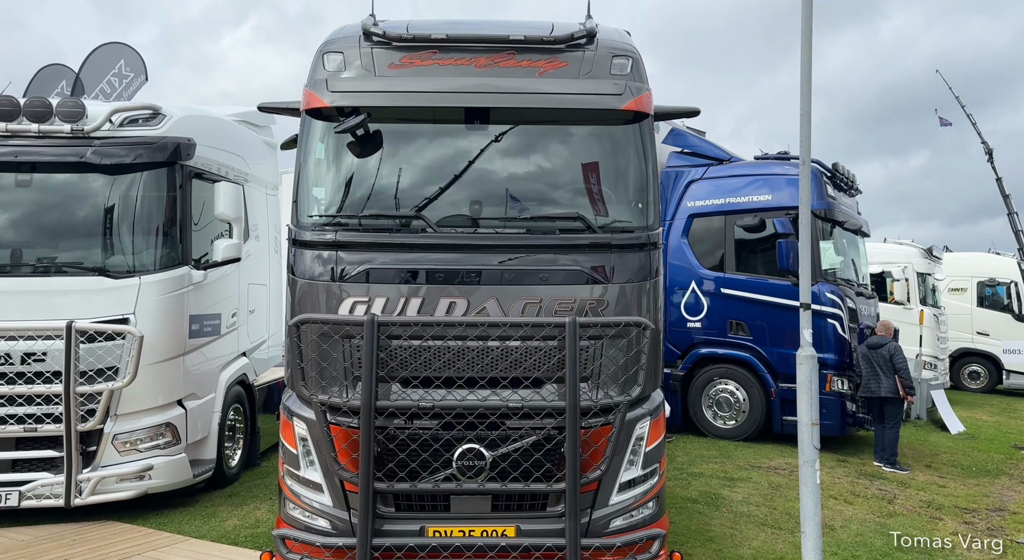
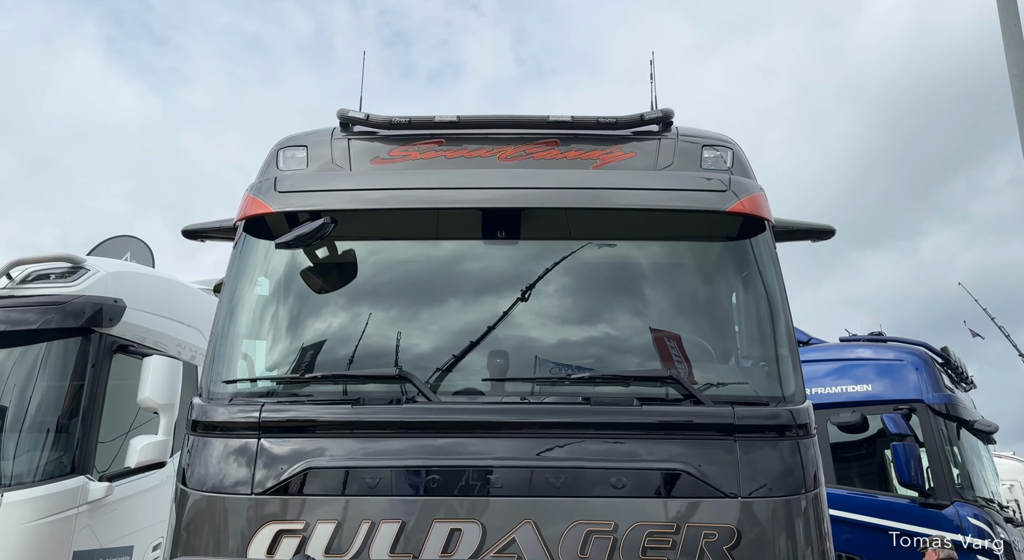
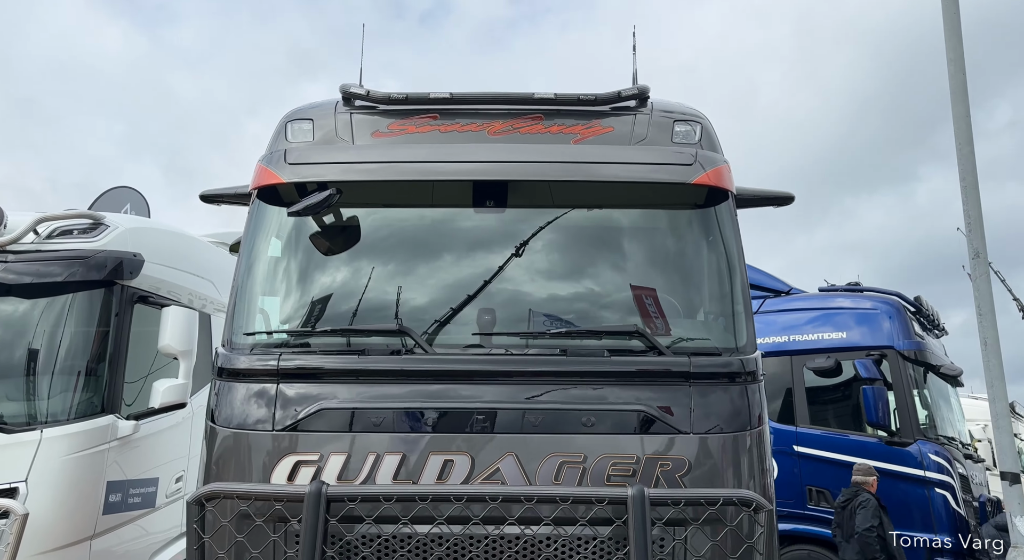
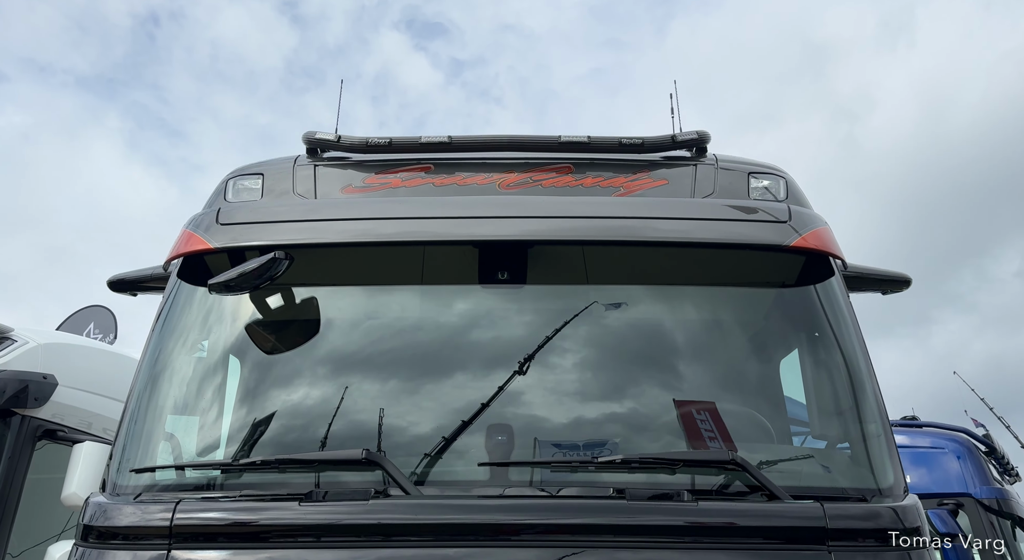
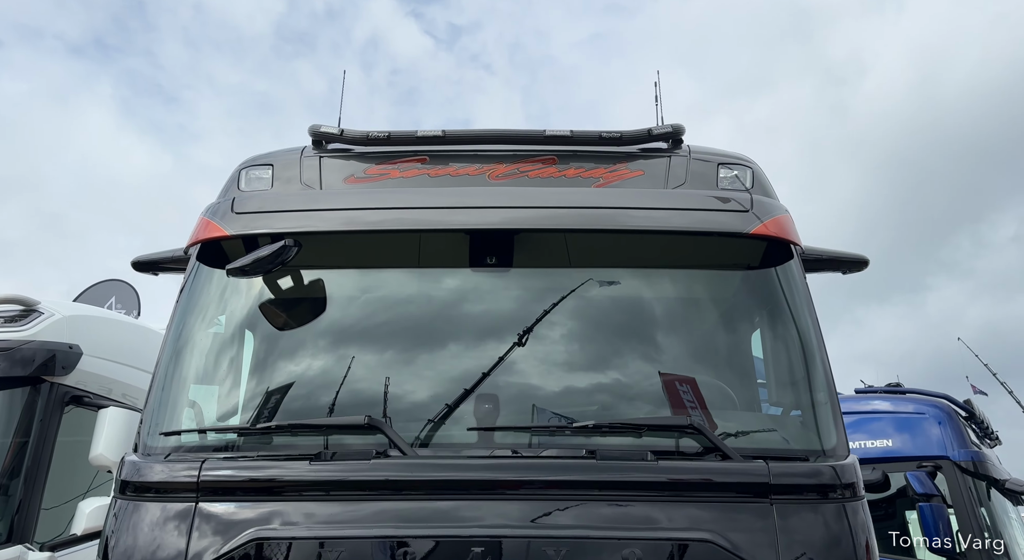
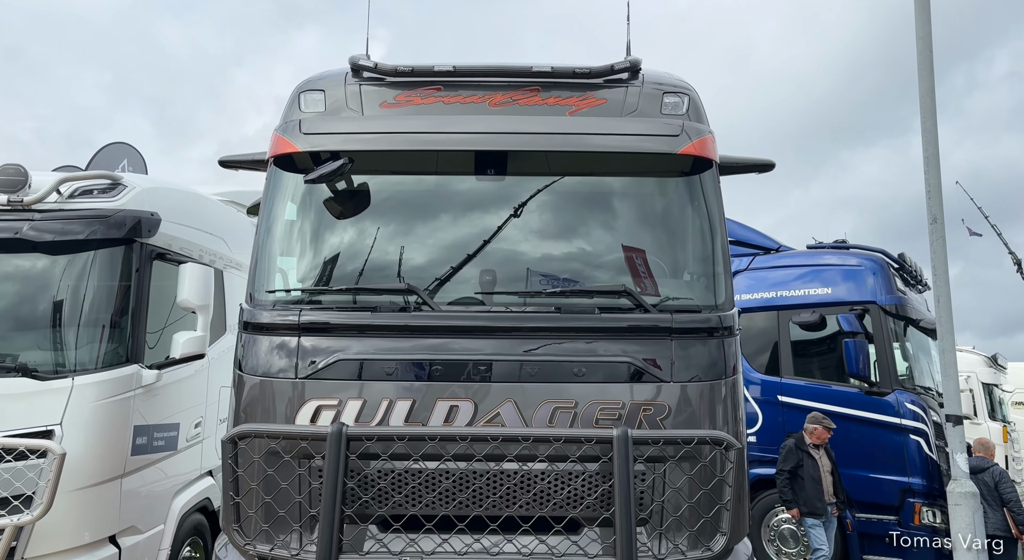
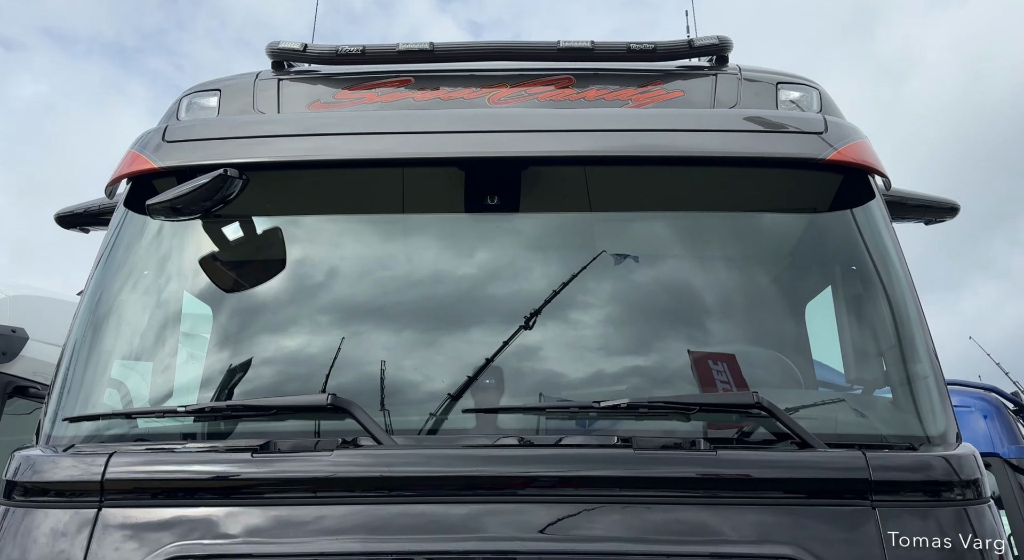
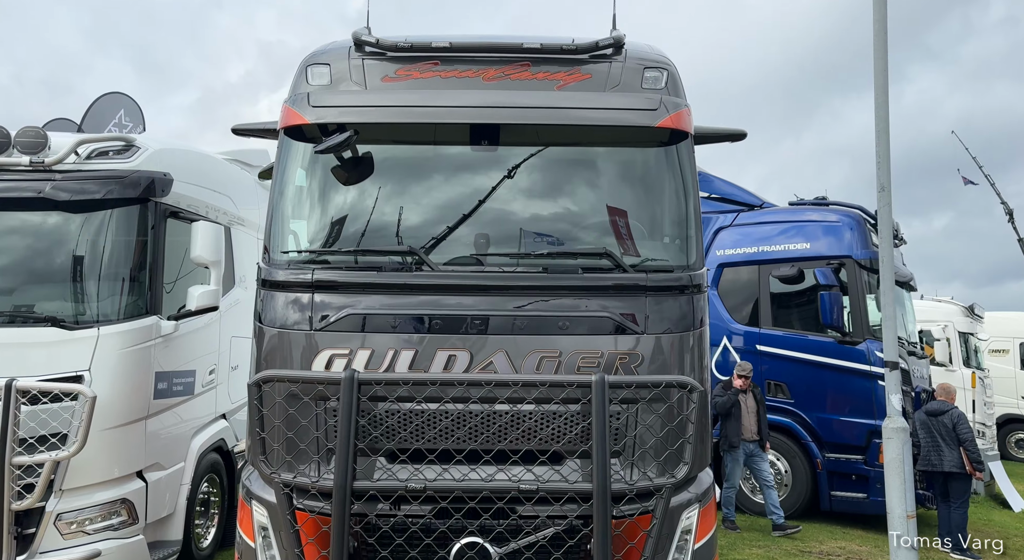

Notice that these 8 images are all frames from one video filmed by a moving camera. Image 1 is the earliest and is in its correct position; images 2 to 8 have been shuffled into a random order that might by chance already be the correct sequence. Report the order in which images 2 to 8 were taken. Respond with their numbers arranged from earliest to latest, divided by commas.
8, 6, 3, 2, 5, 4, 7
